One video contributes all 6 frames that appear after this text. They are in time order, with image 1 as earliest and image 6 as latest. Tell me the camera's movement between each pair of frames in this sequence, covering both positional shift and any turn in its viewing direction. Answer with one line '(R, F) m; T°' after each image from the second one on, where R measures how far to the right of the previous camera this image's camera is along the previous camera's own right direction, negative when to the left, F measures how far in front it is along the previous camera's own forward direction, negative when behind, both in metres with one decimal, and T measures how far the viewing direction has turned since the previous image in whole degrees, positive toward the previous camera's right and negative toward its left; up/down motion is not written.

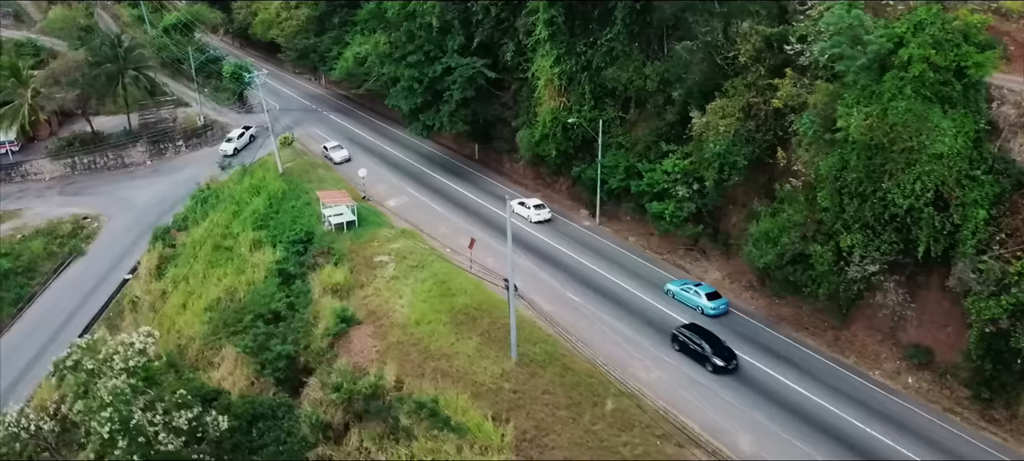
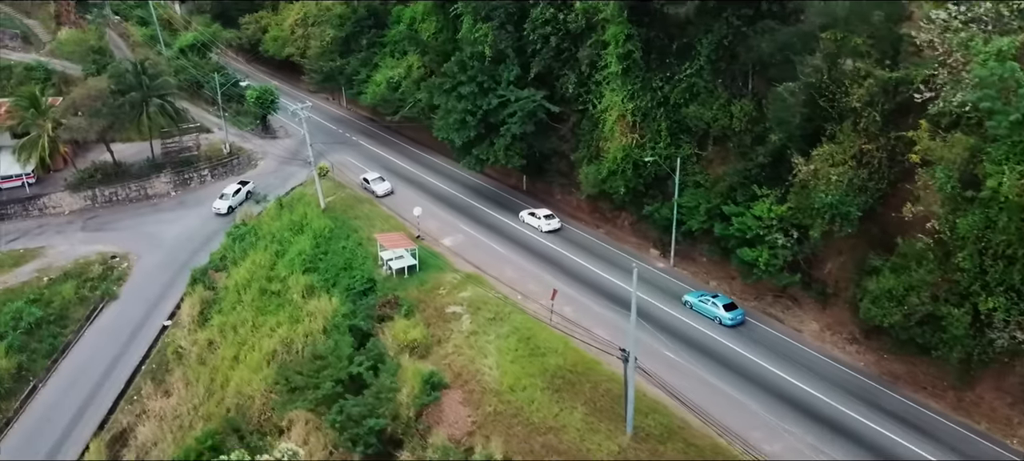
(-3.2, +1.5) m; +1°
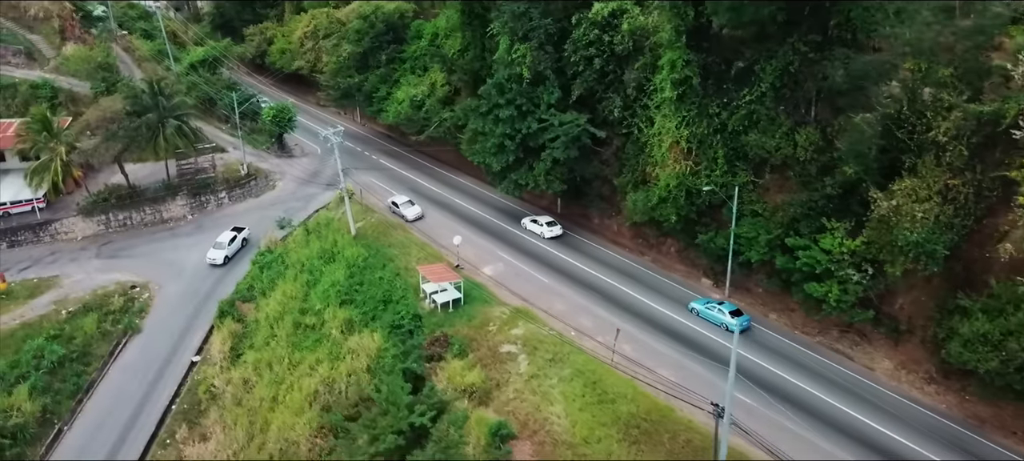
(-2.2, +1.1) m; +1°
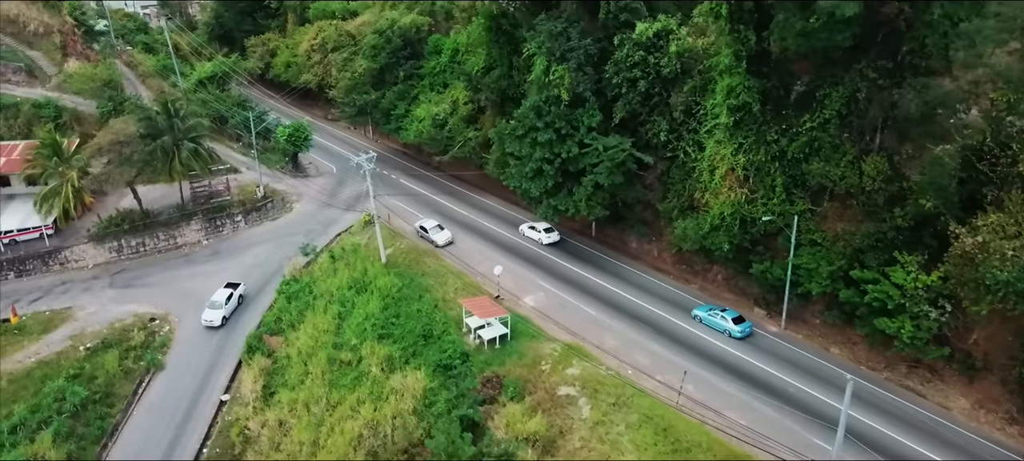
(-2.2, +1.1) m; +1°
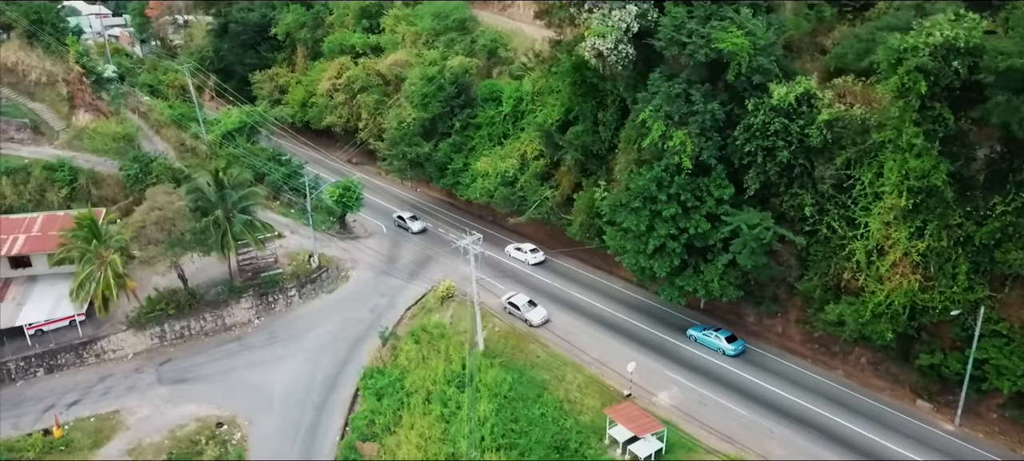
(-5.8, +3.3) m; +3°
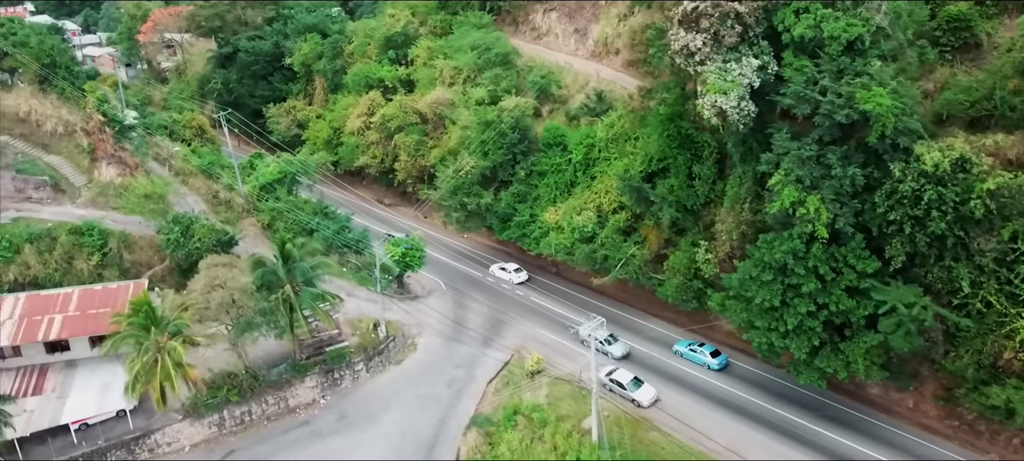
(-4.9, +2.8) m; +3°
